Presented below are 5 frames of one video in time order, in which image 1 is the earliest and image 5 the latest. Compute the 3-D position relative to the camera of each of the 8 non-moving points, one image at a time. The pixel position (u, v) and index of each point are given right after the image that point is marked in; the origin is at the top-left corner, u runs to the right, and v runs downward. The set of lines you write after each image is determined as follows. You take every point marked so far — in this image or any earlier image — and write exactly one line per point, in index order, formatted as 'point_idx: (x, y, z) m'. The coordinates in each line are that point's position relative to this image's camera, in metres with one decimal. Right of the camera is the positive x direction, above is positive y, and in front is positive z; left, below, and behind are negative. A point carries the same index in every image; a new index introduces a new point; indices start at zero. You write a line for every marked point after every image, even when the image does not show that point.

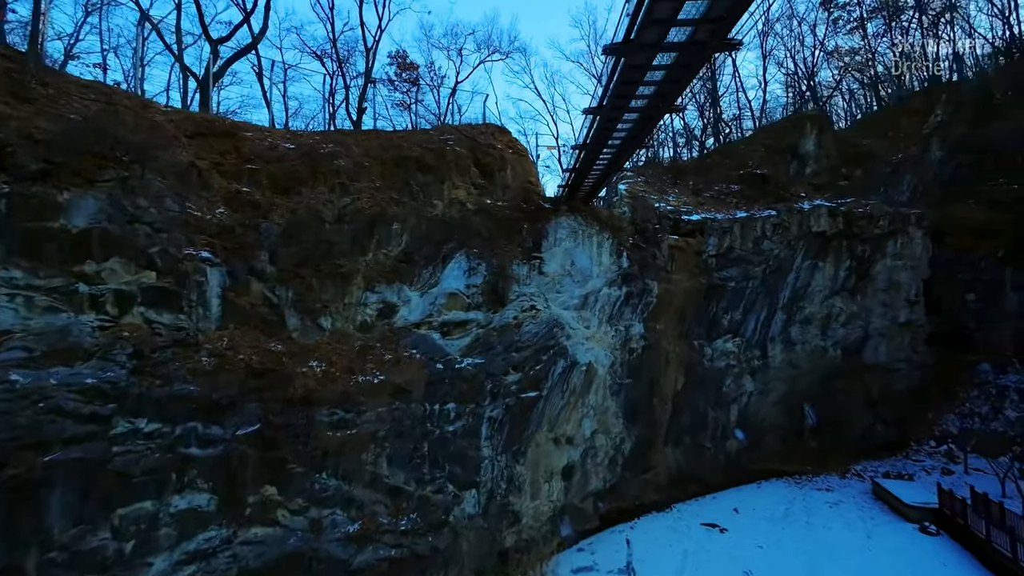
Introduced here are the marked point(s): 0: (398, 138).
0: (-3.3, +4.3, +12.2) m
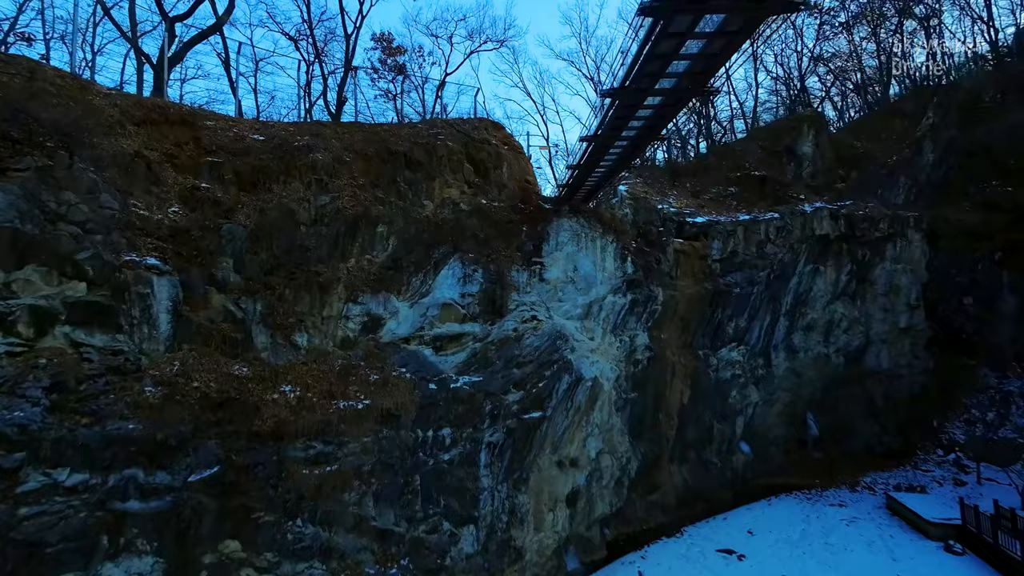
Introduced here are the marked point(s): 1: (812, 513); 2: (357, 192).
0: (-3.3, +4.0, +11.0) m
1: (+10.6, -8.0, +15.1) m
2: (-3.6, +2.2, +9.9) m
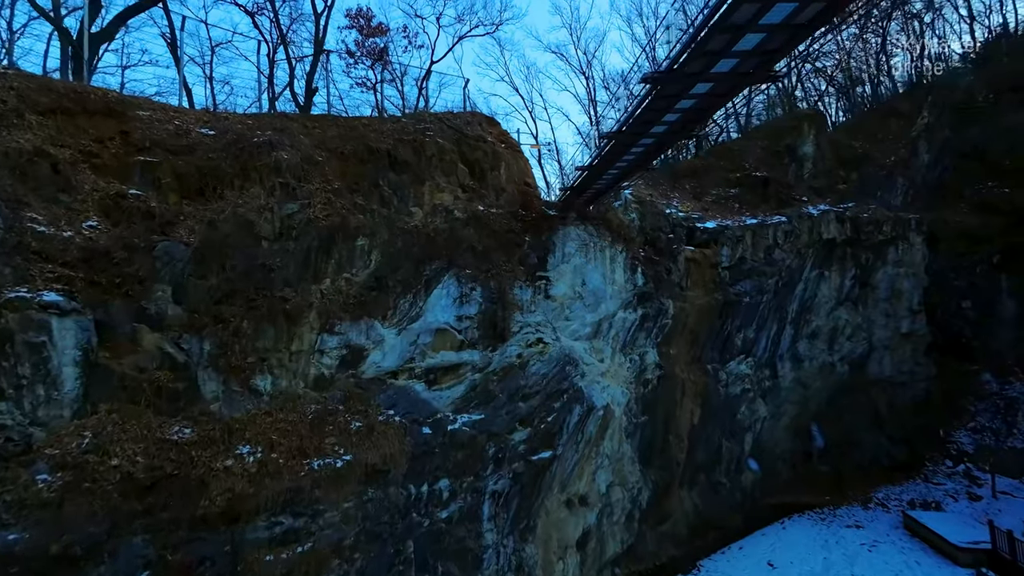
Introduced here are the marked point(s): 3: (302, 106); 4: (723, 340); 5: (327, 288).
0: (-3.3, +3.6, +9.4) m
1: (+10.5, -8.3, +14.2) m
2: (-3.5, +1.7, +8.3) m
3: (-5.1, +4.4, +10.5) m
4: (+7.5, -1.8, +15.3) m
5: (-3.4, 0.0, +7.8) m
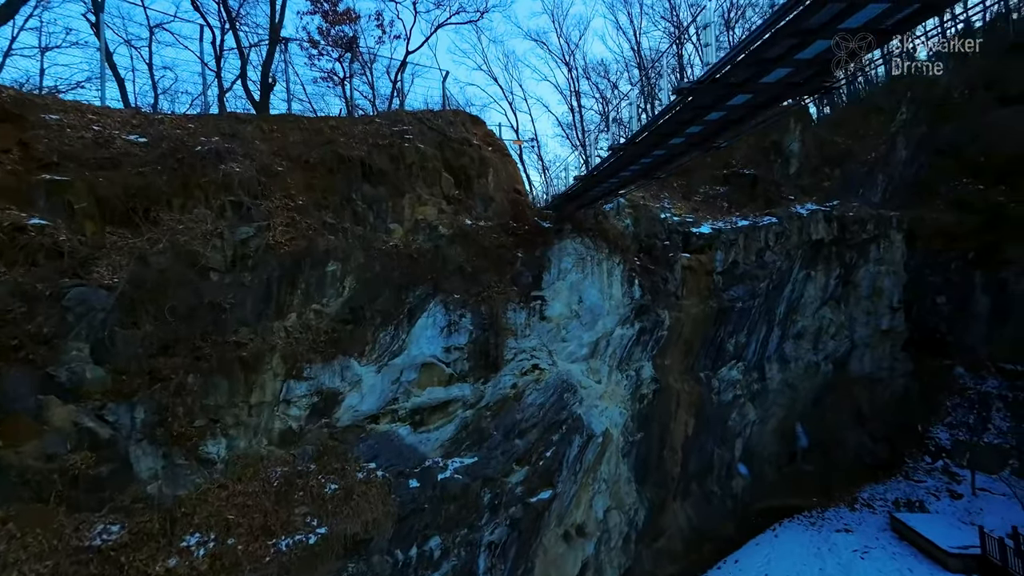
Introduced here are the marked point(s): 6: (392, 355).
0: (-3.5, +3.0, +8.1) m
1: (+10.2, -8.4, +14.1) m
2: (-3.6, +1.2, +7.1) m
3: (-5.4, +3.9, +9.1) m
4: (+7.0, -2.0, +14.8) m
5: (-3.4, -0.6, +6.7) m
6: (-2.1, -1.2, +7.4) m
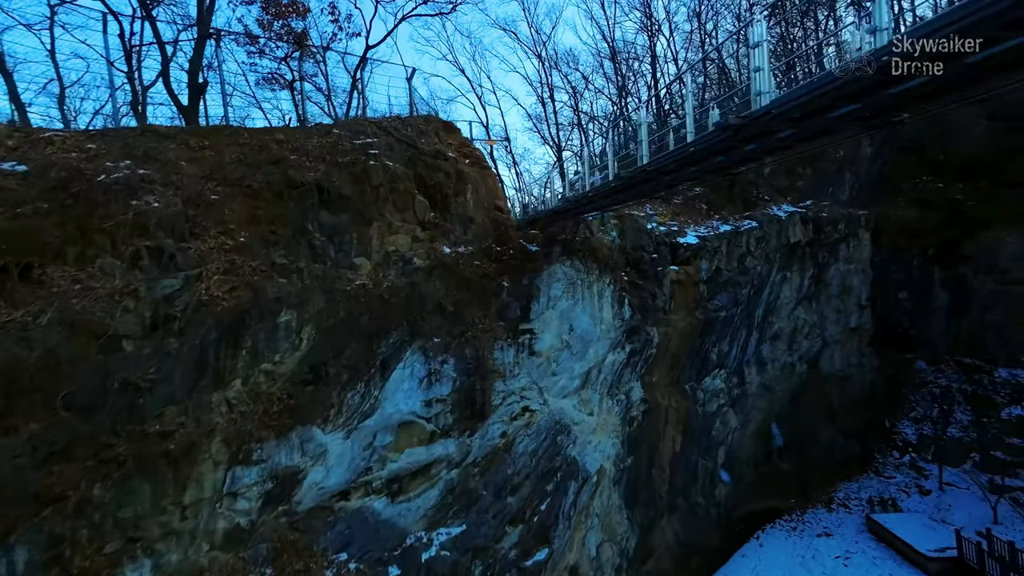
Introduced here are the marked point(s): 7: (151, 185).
0: (-3.7, +2.3, +6.8) m
1: (+9.7, -8.7, +14.2) m
2: (-3.7, +0.4, +5.7) m
3: (-5.7, +3.2, +7.5) m
4: (+6.3, -2.3, +14.4) m
5: (-3.5, -1.3, +5.4) m
6: (-2.2, -1.9, +6.2) m
7: (-4.7, +1.4, +5.6) m
